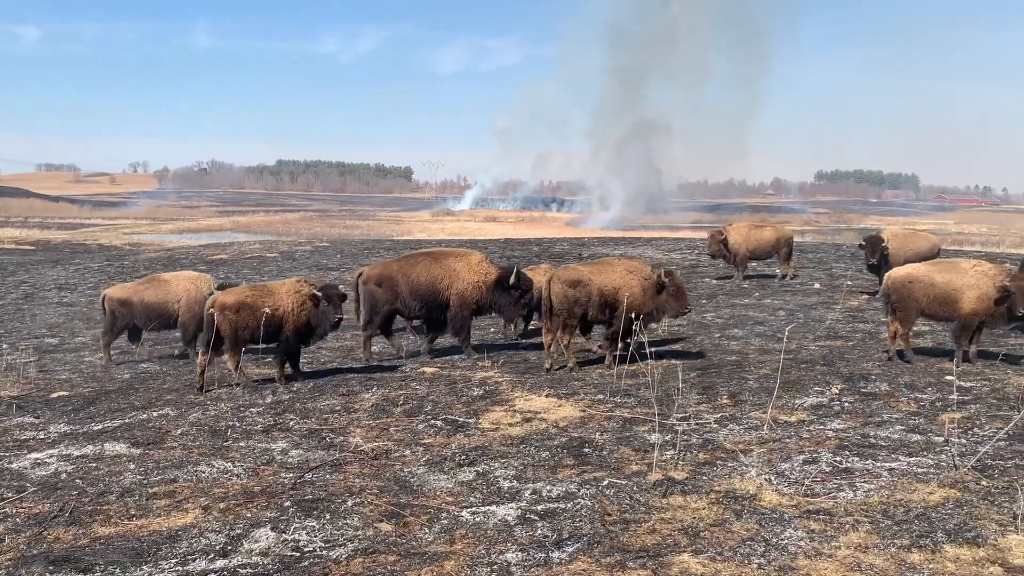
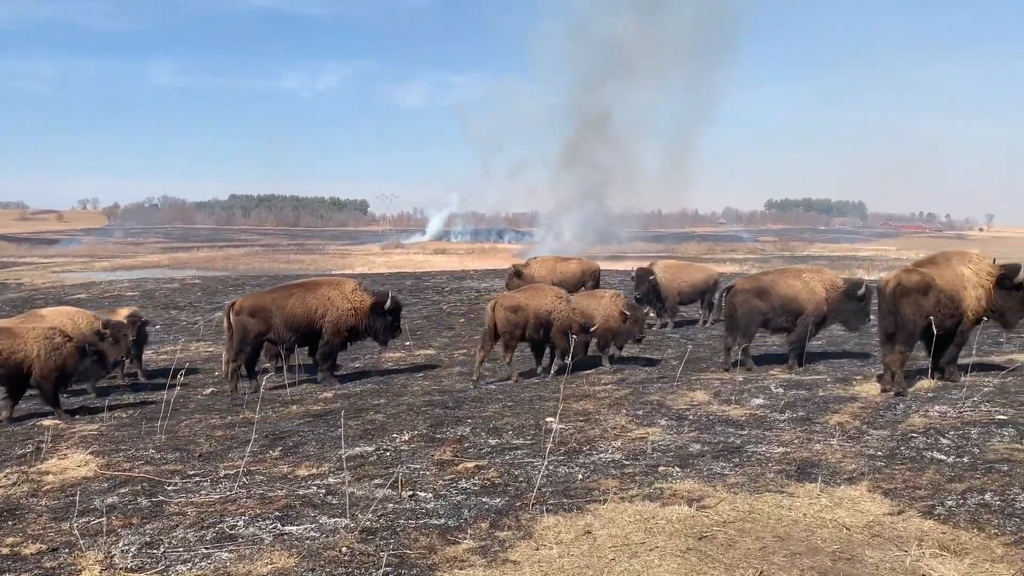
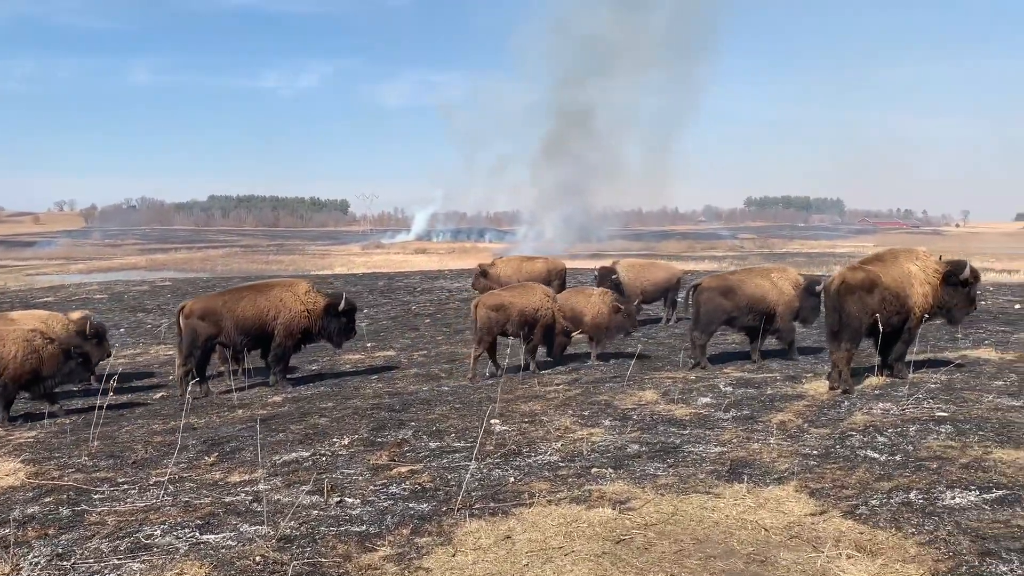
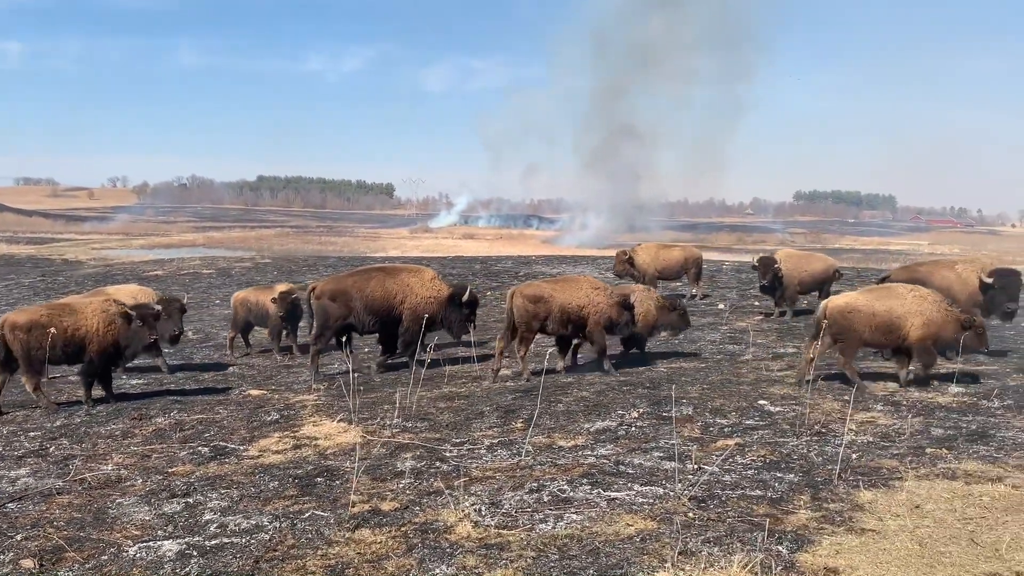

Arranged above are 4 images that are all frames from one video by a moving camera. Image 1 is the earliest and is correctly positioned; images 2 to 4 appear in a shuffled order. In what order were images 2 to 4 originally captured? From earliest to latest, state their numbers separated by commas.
4, 2, 3
